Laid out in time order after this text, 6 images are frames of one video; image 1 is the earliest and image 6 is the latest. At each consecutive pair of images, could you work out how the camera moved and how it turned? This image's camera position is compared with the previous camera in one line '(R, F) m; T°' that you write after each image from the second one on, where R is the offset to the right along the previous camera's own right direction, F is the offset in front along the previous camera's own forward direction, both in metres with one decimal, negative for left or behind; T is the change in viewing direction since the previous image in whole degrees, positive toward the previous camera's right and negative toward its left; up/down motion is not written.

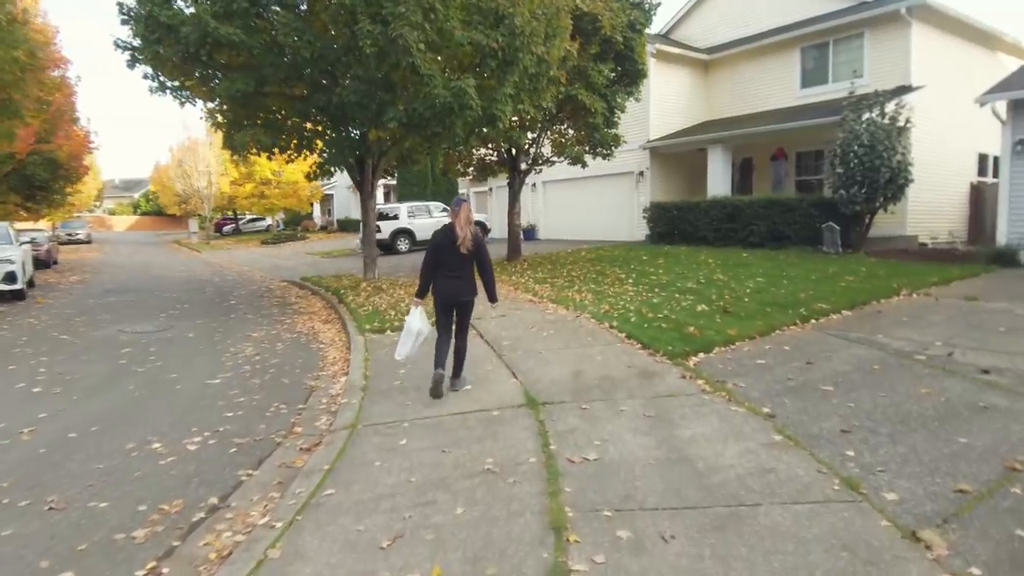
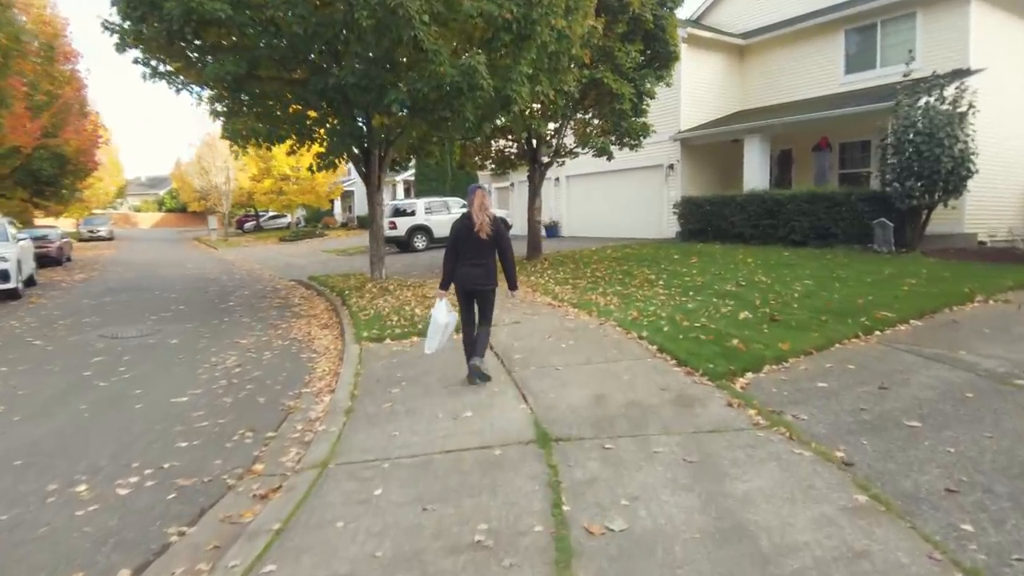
(+0.1, +1.2) m; -2°
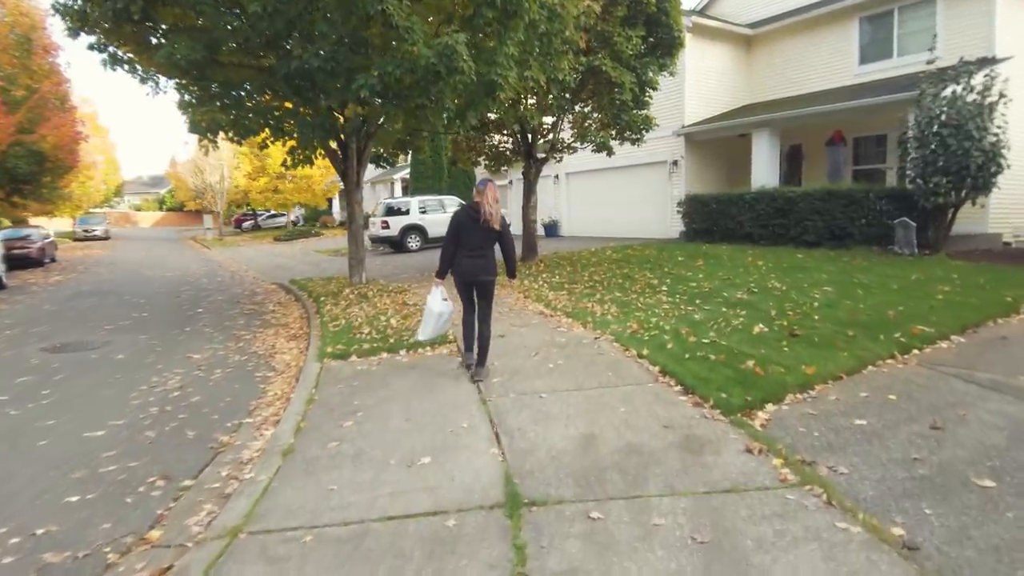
(+0.2, +1.1) m; 0°
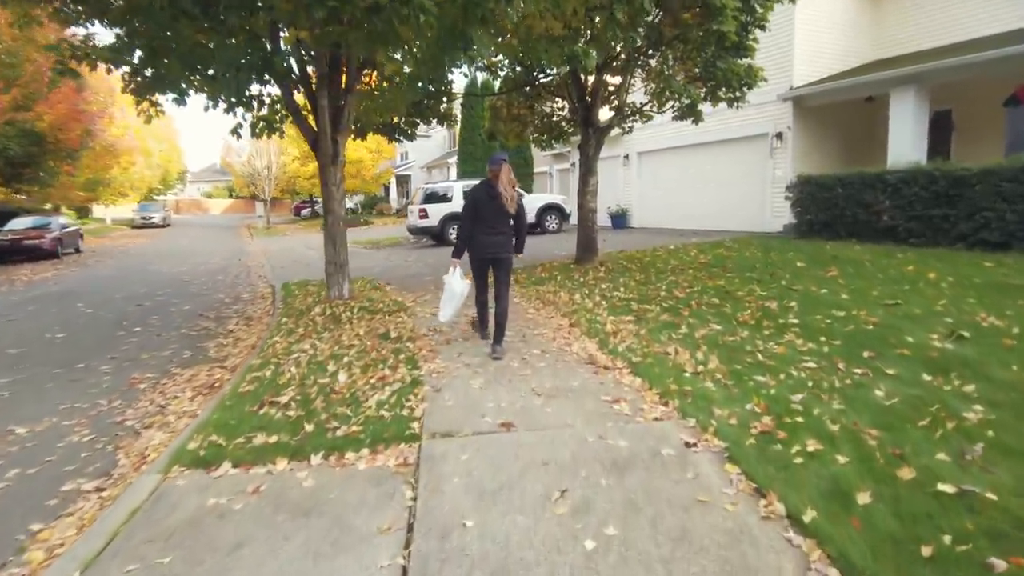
(+0.4, +3.8) m; -6°
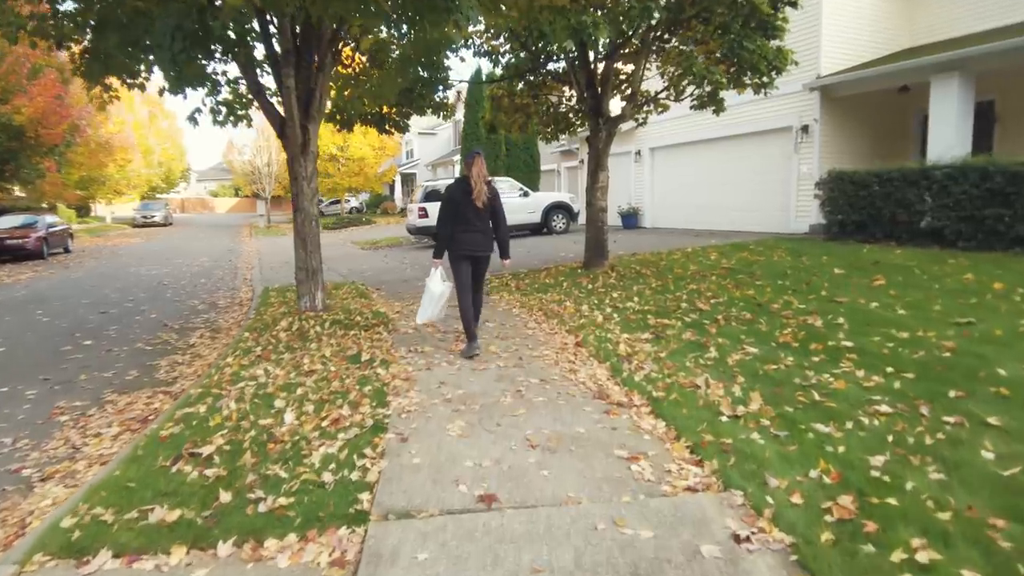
(+0.1, +1.1) m; -1°
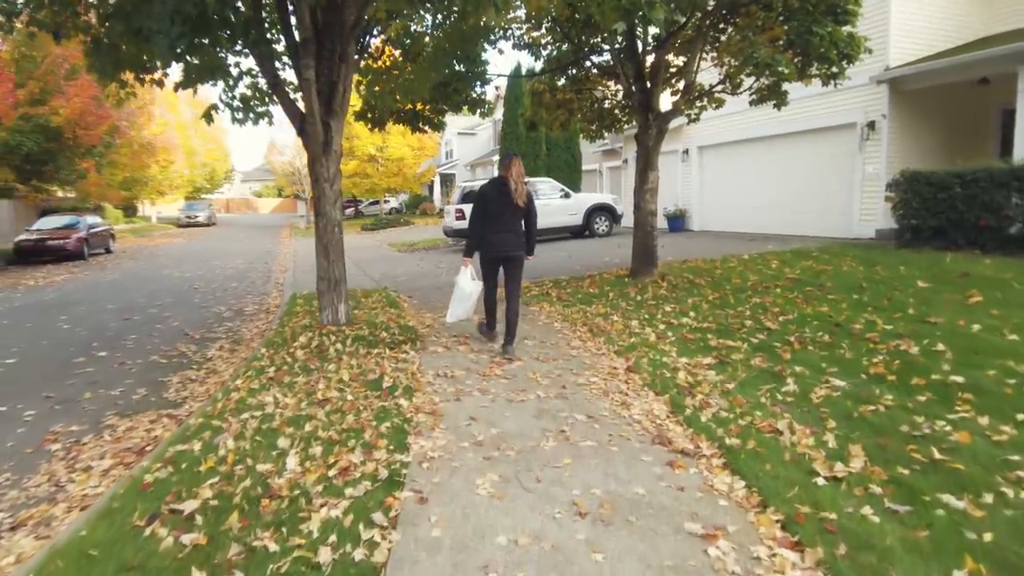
(0.0, +0.8) m; -3°
